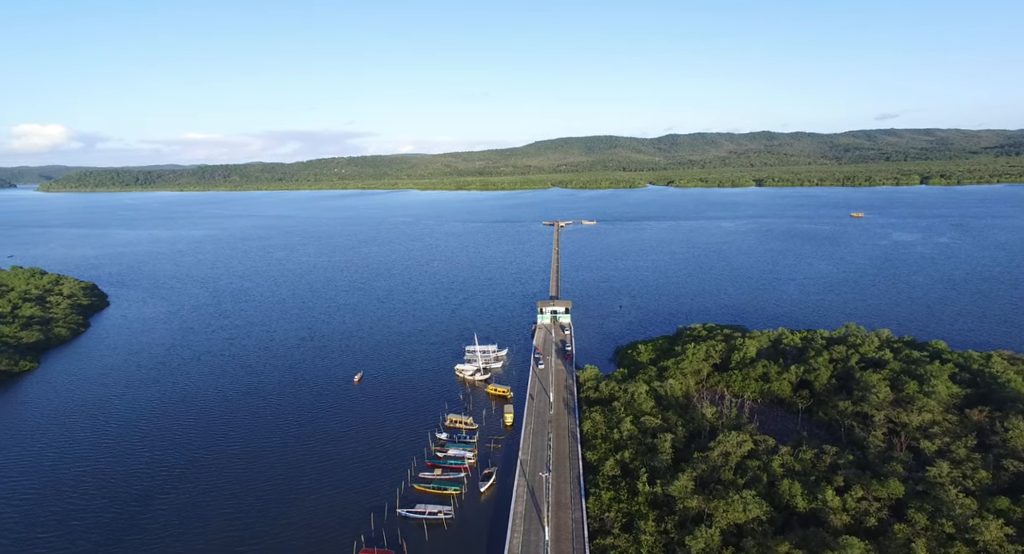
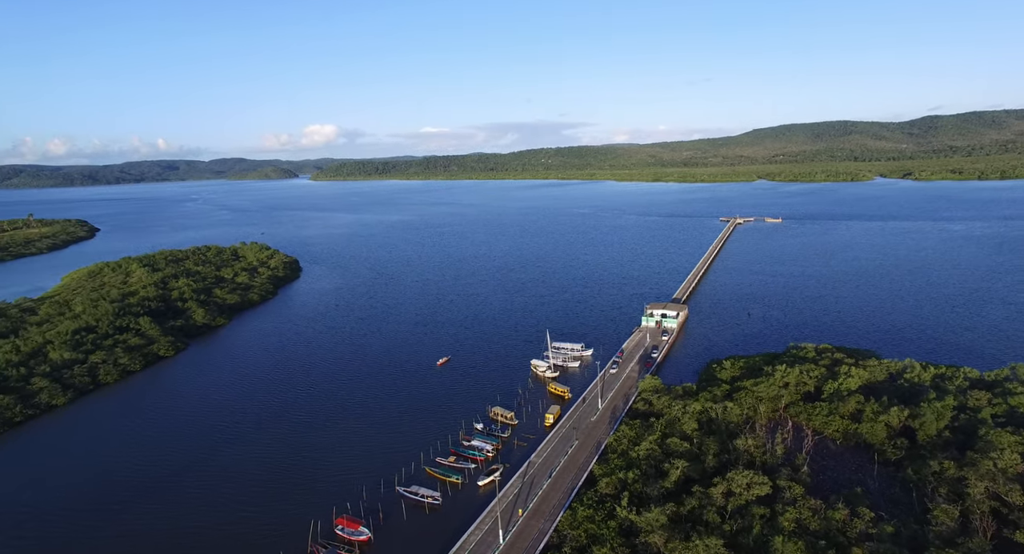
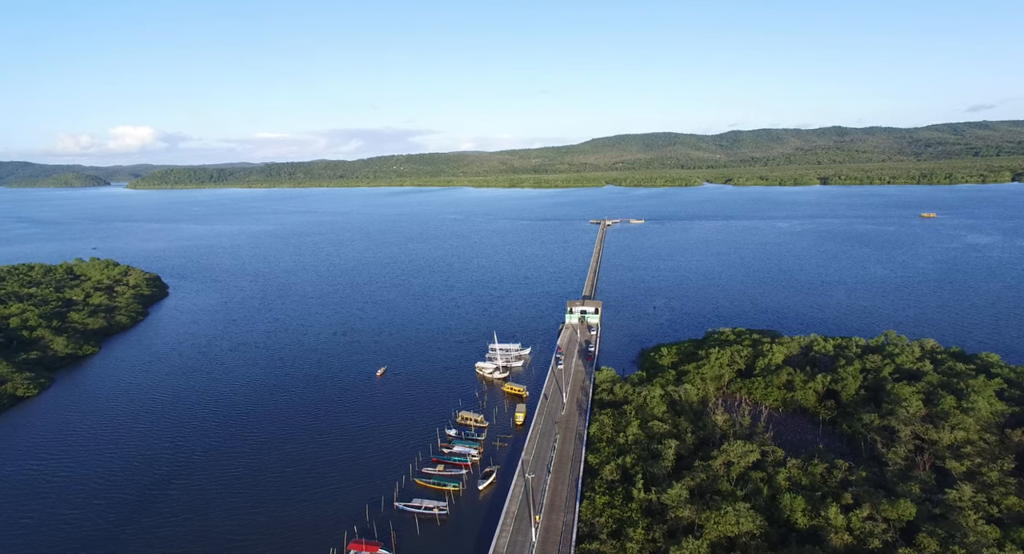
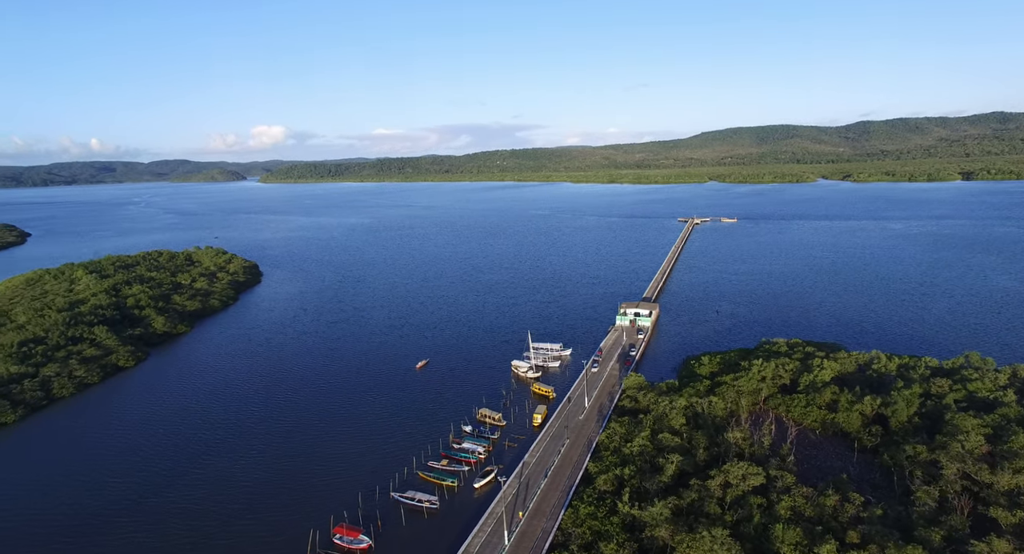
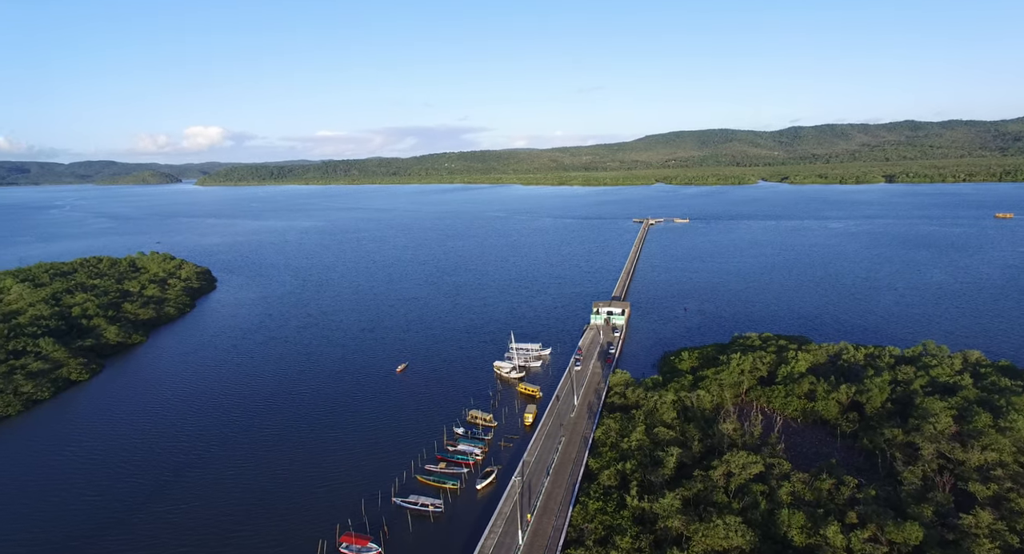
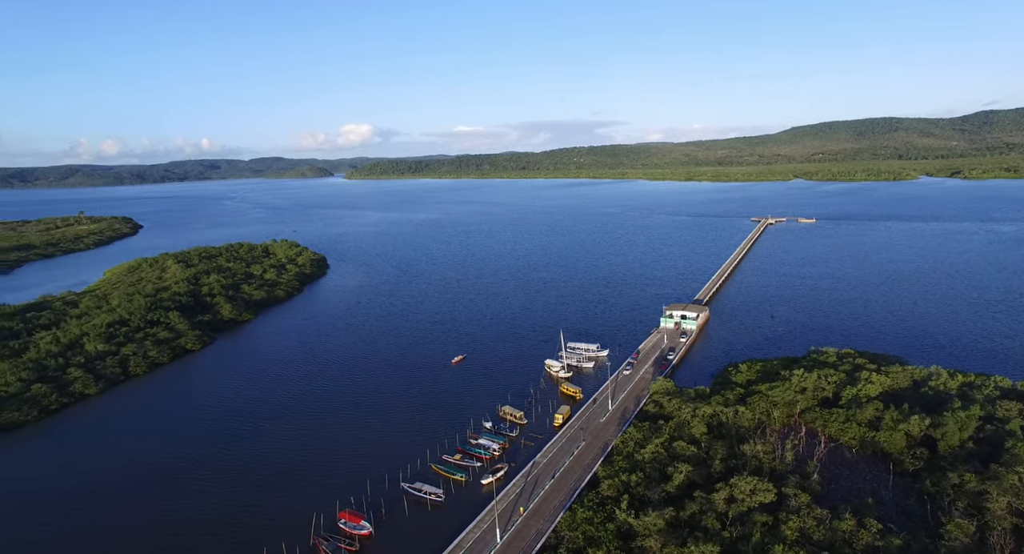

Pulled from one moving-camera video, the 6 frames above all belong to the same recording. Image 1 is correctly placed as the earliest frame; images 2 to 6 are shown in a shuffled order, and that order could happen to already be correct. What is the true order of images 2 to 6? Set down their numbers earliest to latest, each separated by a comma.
3, 5, 4, 2, 6
